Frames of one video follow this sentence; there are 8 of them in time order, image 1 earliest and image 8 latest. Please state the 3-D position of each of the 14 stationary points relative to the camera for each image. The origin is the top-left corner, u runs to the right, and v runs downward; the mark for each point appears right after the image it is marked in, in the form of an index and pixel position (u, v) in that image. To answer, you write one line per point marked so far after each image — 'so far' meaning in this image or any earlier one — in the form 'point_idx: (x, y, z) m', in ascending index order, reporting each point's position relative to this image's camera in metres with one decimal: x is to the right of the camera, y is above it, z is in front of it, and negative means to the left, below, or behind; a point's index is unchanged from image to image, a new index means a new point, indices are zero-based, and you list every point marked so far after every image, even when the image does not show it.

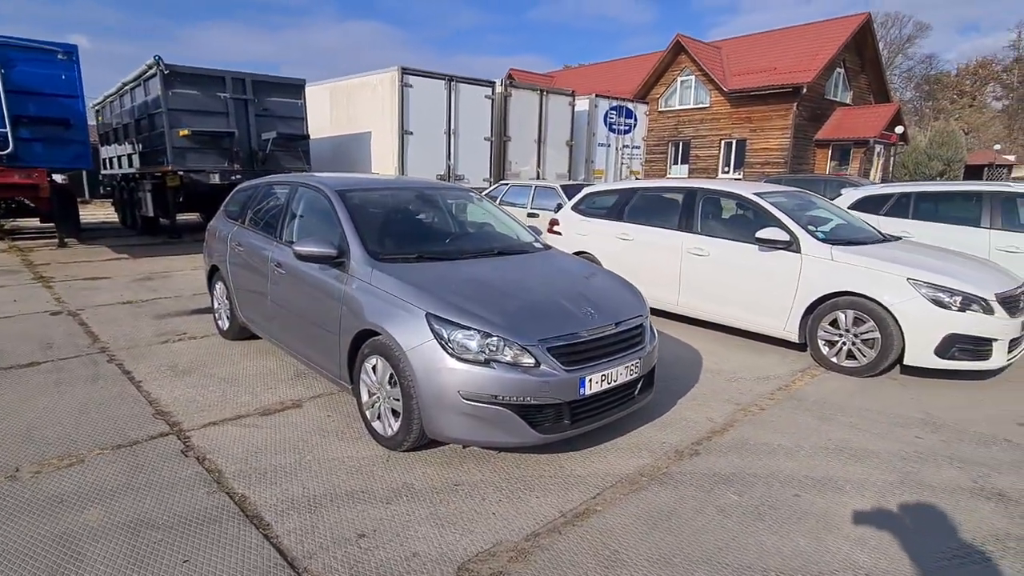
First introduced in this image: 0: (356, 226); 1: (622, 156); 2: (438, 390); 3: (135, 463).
0: (-1.0, +0.4, +3.9) m
1: (+3.5, +4.2, +18.5) m
2: (-0.4, -0.5, +3.1) m
3: (-2.1, -1.0, +3.2) m
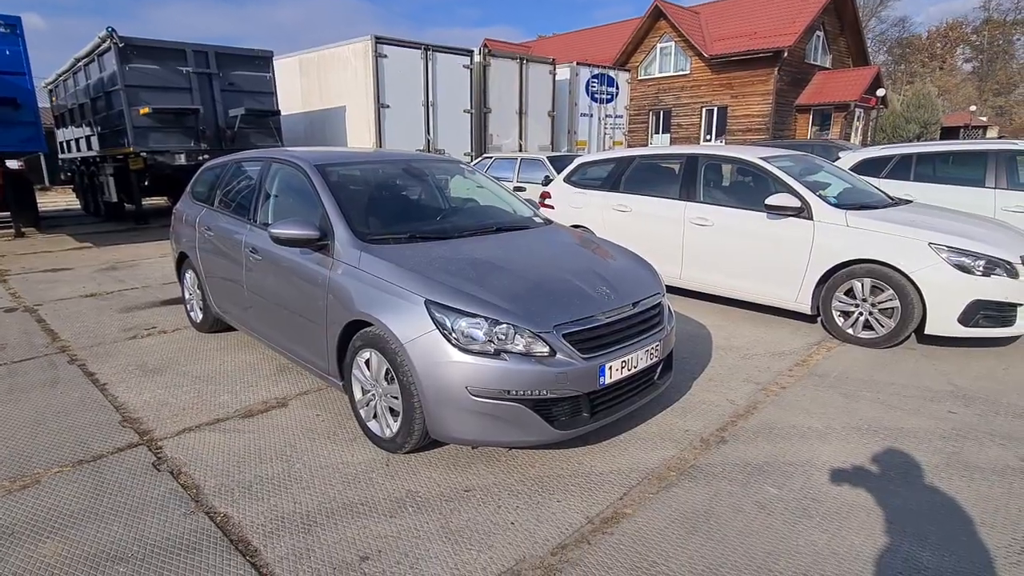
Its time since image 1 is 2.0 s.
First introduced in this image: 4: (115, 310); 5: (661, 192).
0: (-1.0, +0.5, +3.5) m
1: (+2.9, +5.0, +18.1) m
2: (-0.3, -0.5, +2.8) m
3: (-2.0, -0.9, +2.8) m
4: (-4.0, -0.2, +5.9) m
5: (+1.5, +1.0, +6.0) m
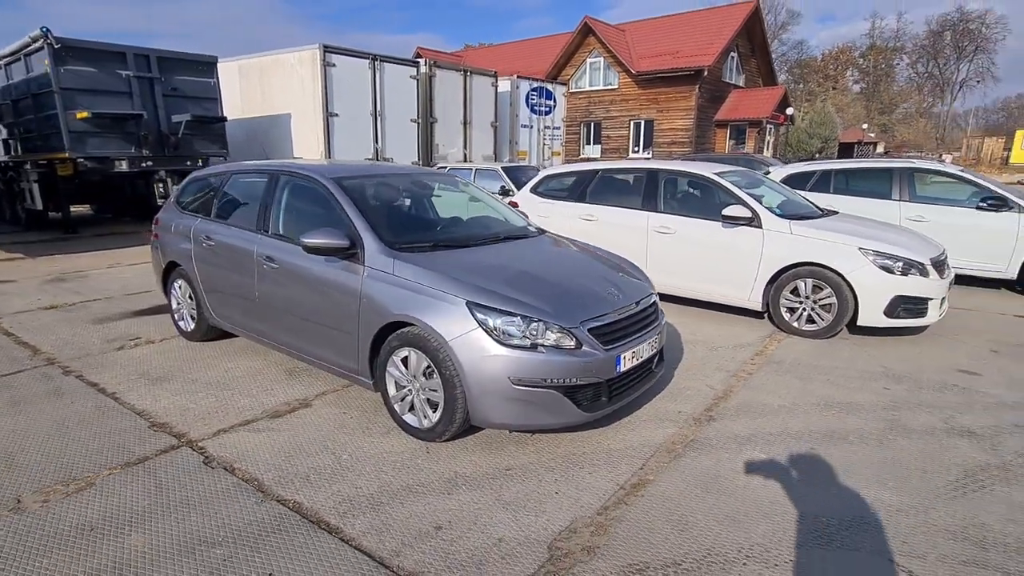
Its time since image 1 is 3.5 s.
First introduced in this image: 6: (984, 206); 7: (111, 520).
0: (-1.0, +0.5, +3.8) m
1: (+1.0, +4.9, +18.7) m
2: (-0.1, -0.5, +3.1) m
3: (-1.8, -1.0, +3.0) m
4: (-4.2, -0.3, +5.8) m
5: (+1.3, +1.0, +6.6) m
6: (+5.8, +1.0, +7.2) m
7: (-1.8, -1.1, +2.7) m
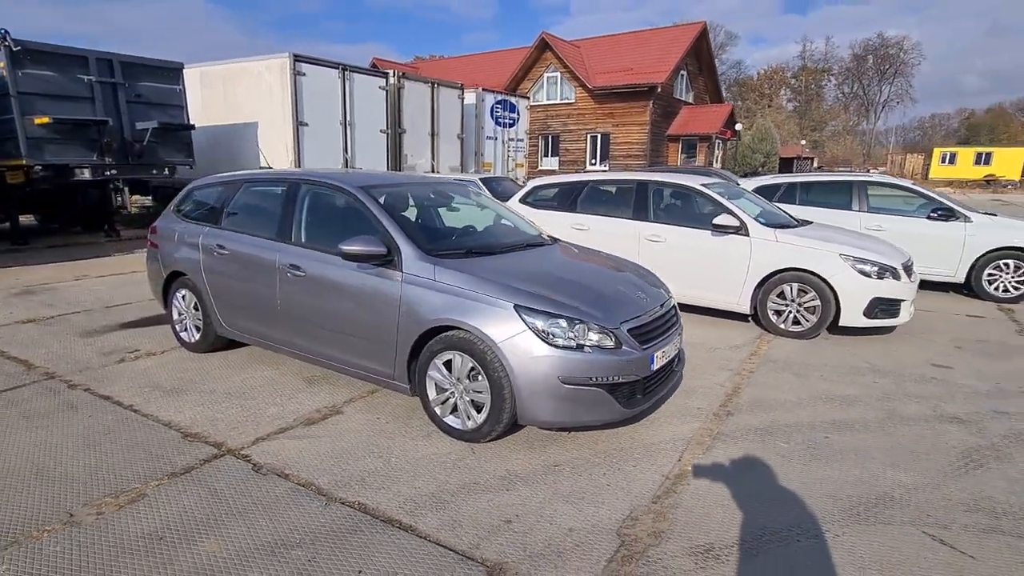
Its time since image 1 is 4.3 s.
0: (-0.8, +0.4, +3.9) m
1: (-0.1, +4.5, +19.0) m
2: (+0.1, -0.5, +3.2) m
3: (-1.5, -1.0, +2.9) m
4: (-4.2, -0.5, +5.6) m
5: (+1.2, +0.9, +6.9) m
6: (+5.7, +1.0, +7.8) m
7: (-1.5, -1.1, +2.6) m
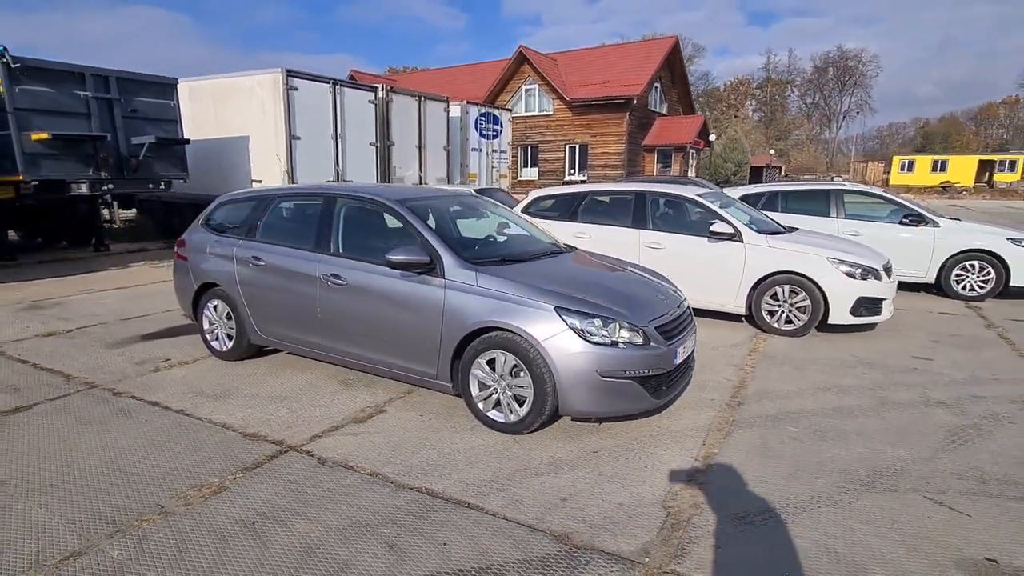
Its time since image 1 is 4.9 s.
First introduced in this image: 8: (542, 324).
0: (-0.5, +0.4, +4.2) m
1: (-0.7, +4.3, +19.4) m
2: (+0.4, -0.5, +3.6) m
3: (-1.2, -1.1, +3.2) m
4: (-4.0, -0.6, +5.7) m
5: (+1.3, +0.8, +7.3) m
6: (+5.7, +1.0, +8.4) m
7: (-1.2, -1.1, +2.9) m
8: (+0.2, -0.2, +3.6) m
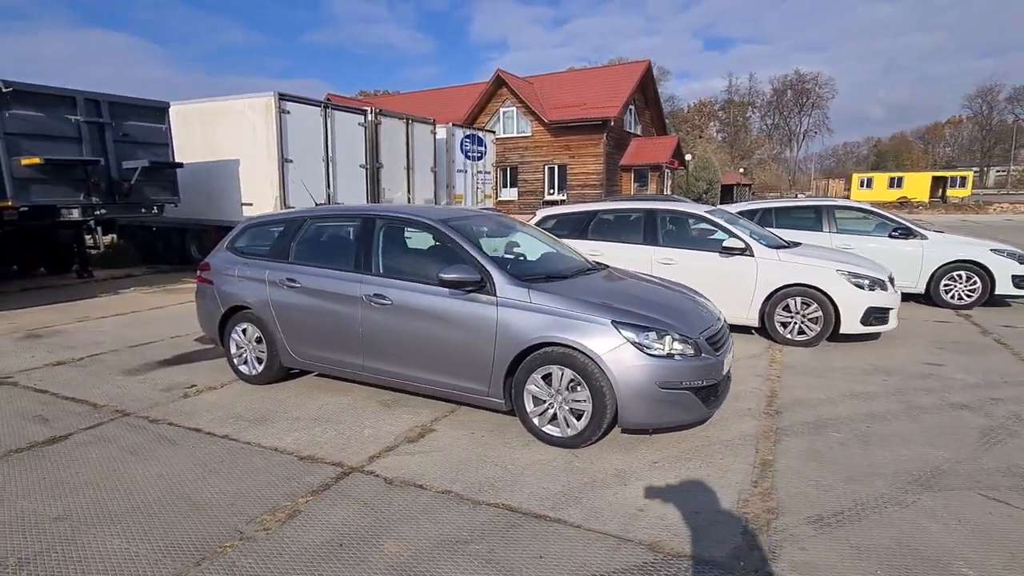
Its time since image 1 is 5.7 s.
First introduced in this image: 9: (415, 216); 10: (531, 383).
0: (-0.2, +0.3, +4.2) m
1: (-1.2, +3.6, +19.6) m
2: (+0.8, -0.6, +3.6) m
3: (-0.8, -1.2, +3.2) m
4: (-3.7, -0.8, +5.5) m
5: (+1.5, +0.6, +7.4) m
6: (+5.8, +0.8, +8.8) m
7: (-0.8, -1.2, +2.9) m
8: (+0.6, -0.3, +3.7) m
9: (-0.8, +0.6, +4.6) m
10: (+0.1, -0.6, +3.9) m
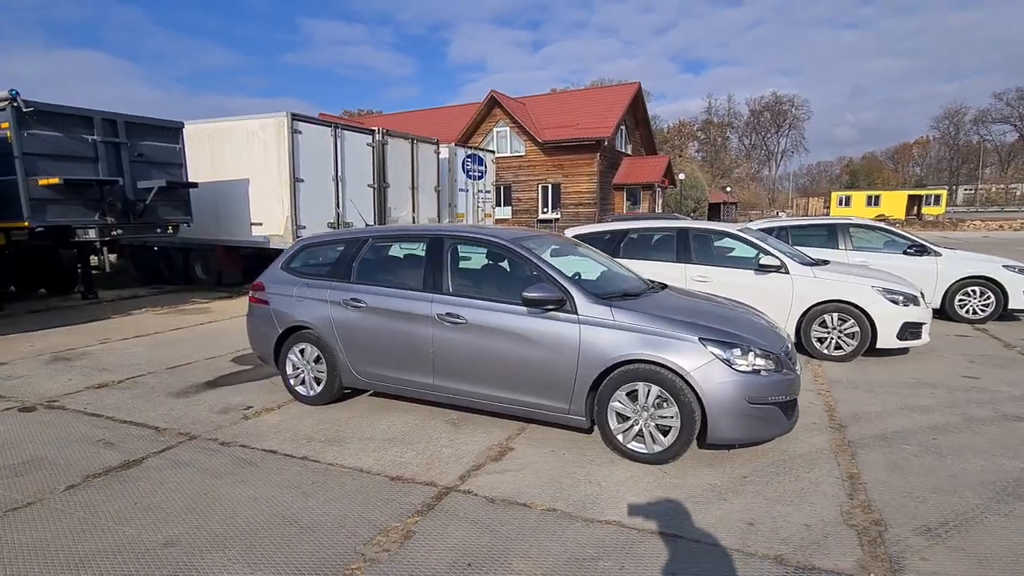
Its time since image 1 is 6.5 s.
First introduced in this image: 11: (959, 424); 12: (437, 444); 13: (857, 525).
0: (+0.3, +0.1, +4.3) m
1: (-1.1, +3.0, +19.7) m
2: (+1.3, -0.7, +3.7) m
3: (-0.2, -1.3, +3.2) m
4: (-3.2, -1.0, +5.4) m
5: (+1.9, +0.4, +7.5) m
6: (+6.2, +0.6, +9.1) m
7: (-0.2, -1.3, +2.9) m
8: (+1.1, -0.4, +3.7) m
9: (-0.2, +0.4, +4.6) m
10: (+0.7, -0.8, +3.9) m
11: (+3.6, -1.1, +4.7) m
12: (-0.6, -1.2, +4.3) m
13: (+1.8, -1.3, +3.1) m
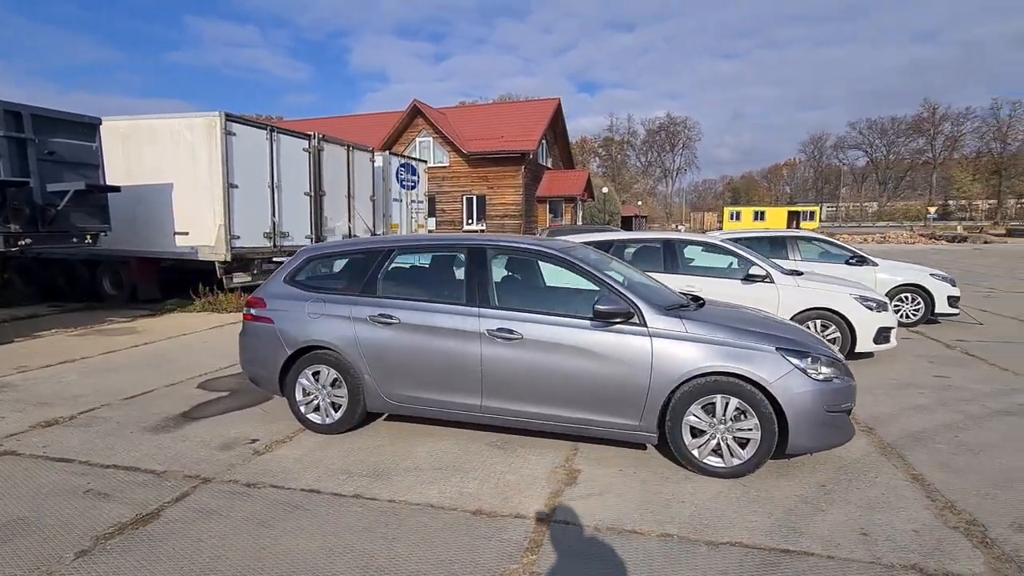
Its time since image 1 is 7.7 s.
0: (+0.7, 0.0, +4.1) m
1: (-3.3, +2.5, +19.1) m
2: (+1.8, -0.8, +3.7) m
3: (+0.4, -1.3, +2.9) m
4: (-2.9, -1.2, +4.7) m
5: (+1.7, +0.3, +7.6) m
6: (+5.8, +0.4, +9.8) m
7: (+0.5, -1.4, +2.6) m
8: (+1.6, -0.5, +3.7) m
9: (+0.1, +0.3, +4.4) m
10: (+1.2, -0.8, +3.8) m
11: (+3.9, -1.2, +5.0) m
12: (-0.1, -1.2, +3.9) m
13: (+2.4, -1.3, +3.2) m
